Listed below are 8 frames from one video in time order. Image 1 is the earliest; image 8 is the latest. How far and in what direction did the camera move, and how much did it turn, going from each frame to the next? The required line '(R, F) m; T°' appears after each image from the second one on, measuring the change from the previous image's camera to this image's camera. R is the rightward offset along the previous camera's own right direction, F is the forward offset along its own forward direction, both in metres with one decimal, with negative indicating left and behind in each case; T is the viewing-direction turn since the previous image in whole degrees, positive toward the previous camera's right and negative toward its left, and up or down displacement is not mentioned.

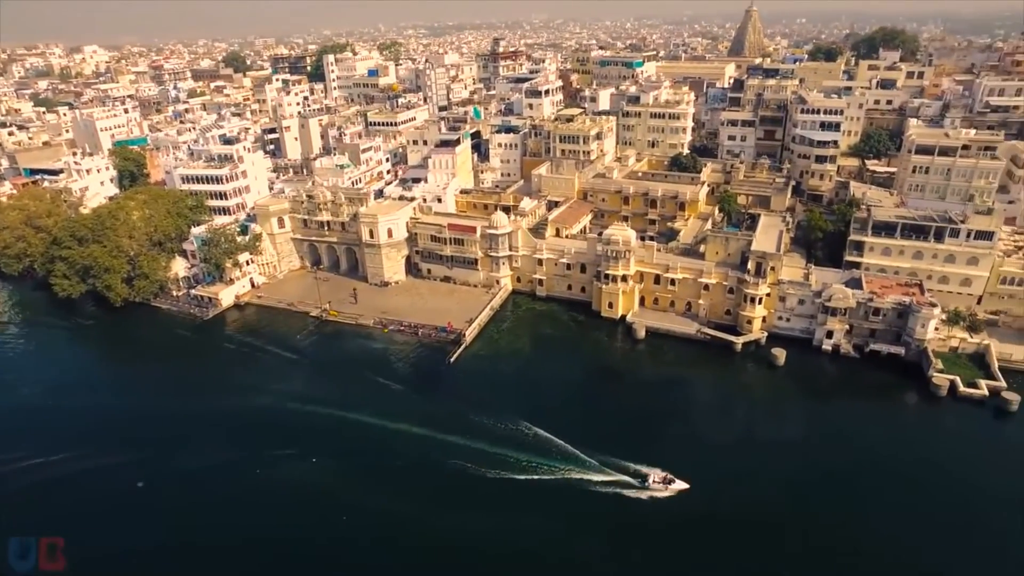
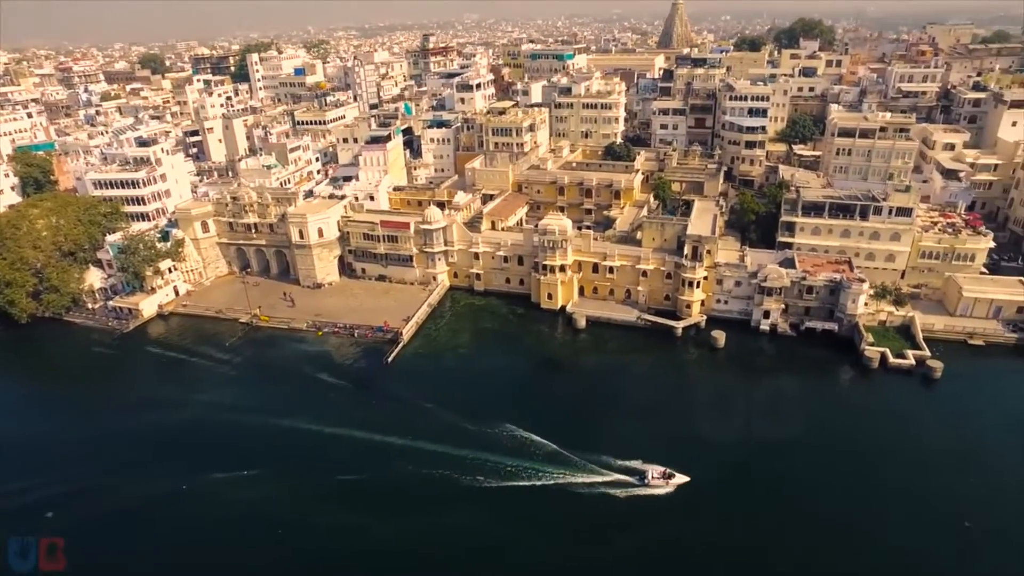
(+0.6, +1.5) m; +5°
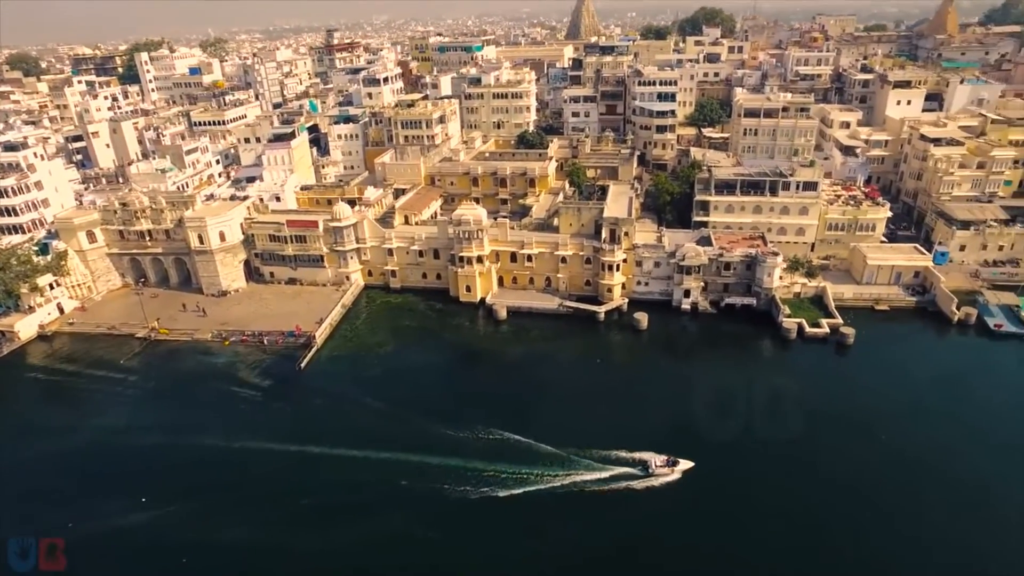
(+0.7, +2.1) m; +6°
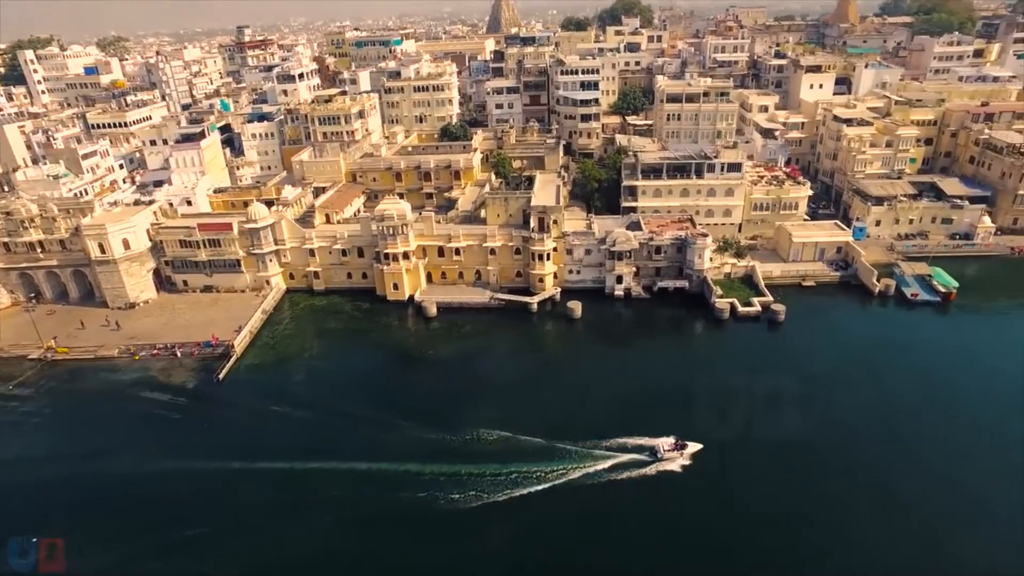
(+0.4, +1.8) m; +6°
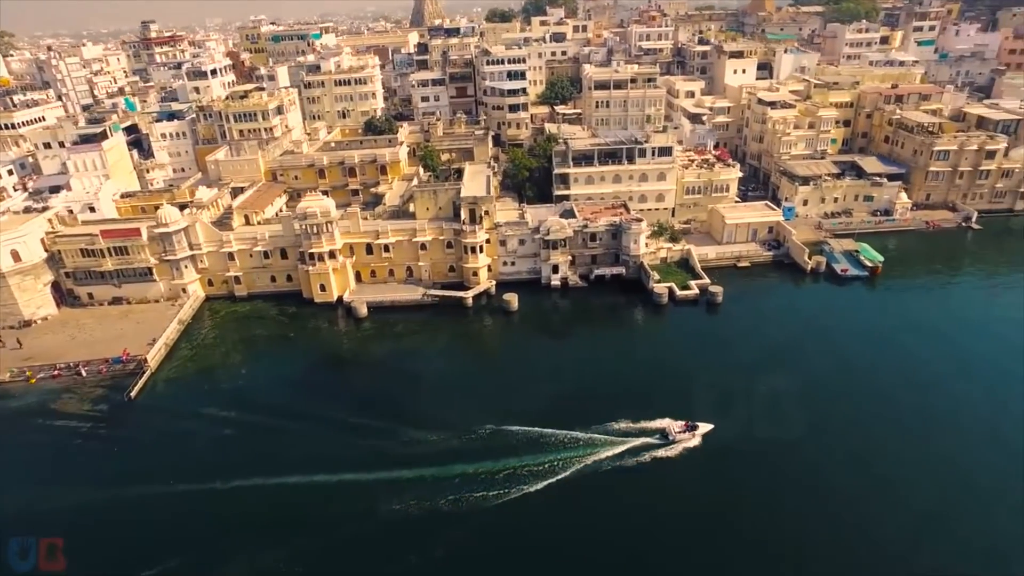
(+0.4, +1.9) m; +5°
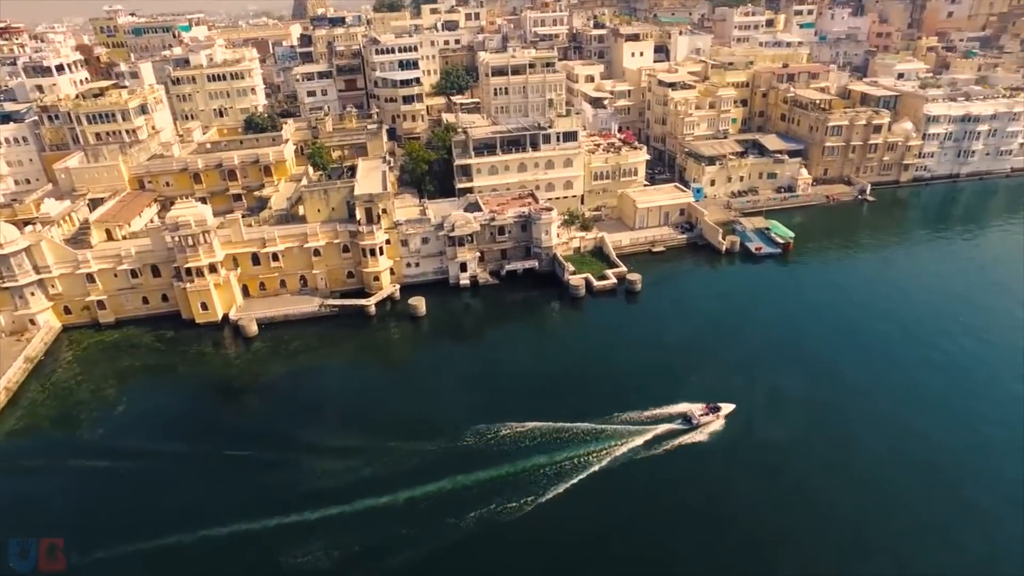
(+0.4, +3.6) m; +8°
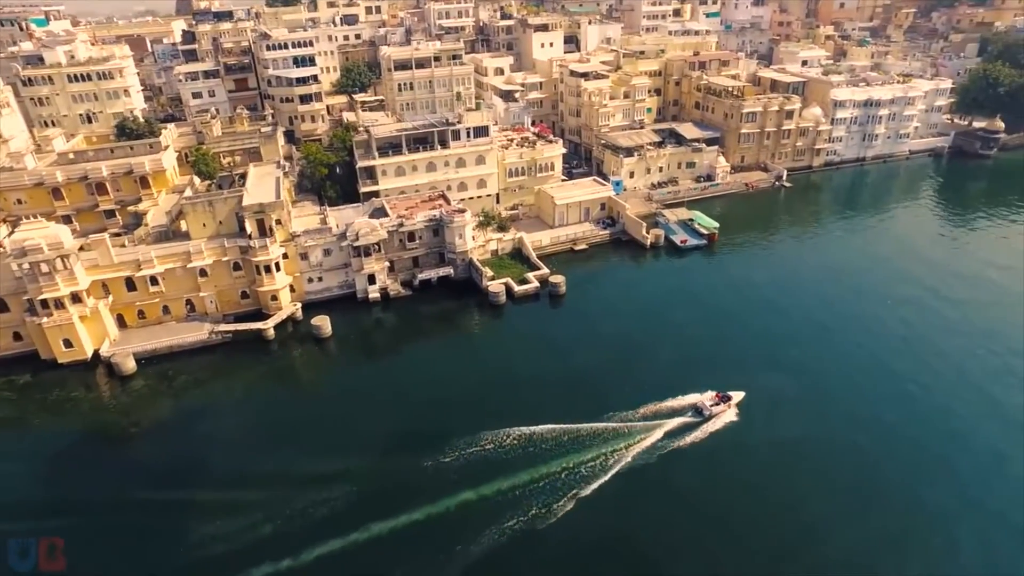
(+0.8, +3.6) m; +6°
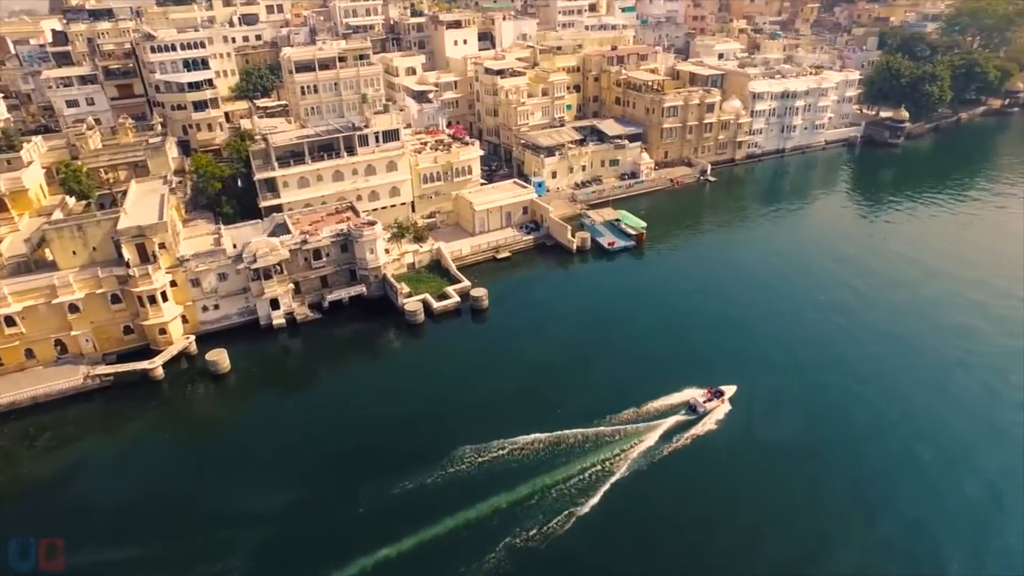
(+0.9, +3.0) m; +6°
